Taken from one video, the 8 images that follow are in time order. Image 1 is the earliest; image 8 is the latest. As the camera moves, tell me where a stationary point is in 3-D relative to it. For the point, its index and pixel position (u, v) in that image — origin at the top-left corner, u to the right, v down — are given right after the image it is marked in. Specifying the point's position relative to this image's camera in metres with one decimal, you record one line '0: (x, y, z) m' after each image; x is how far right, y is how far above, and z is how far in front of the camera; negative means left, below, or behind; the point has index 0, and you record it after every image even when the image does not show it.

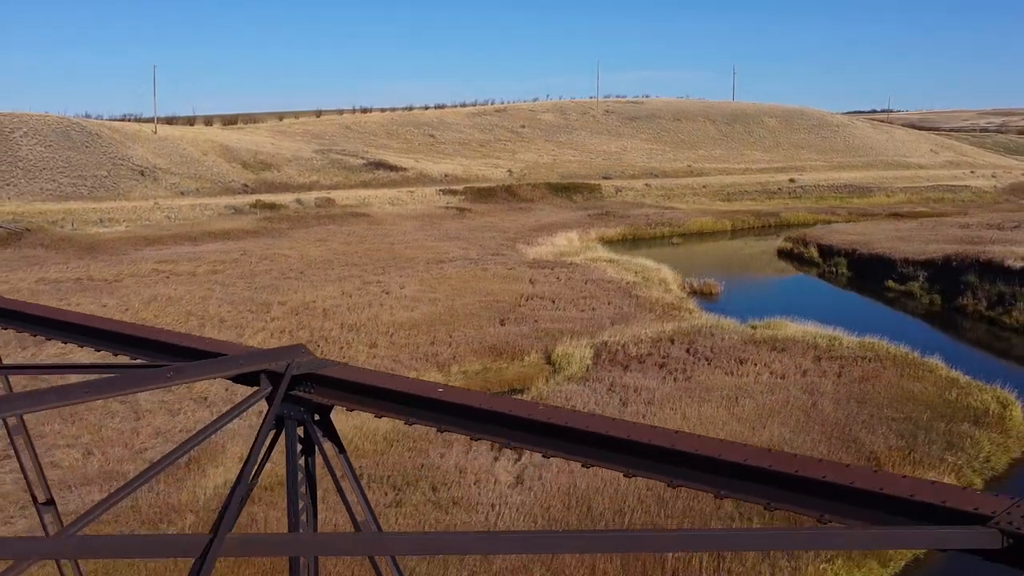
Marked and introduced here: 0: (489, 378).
0: (-0.4, -1.7, +15.5) m
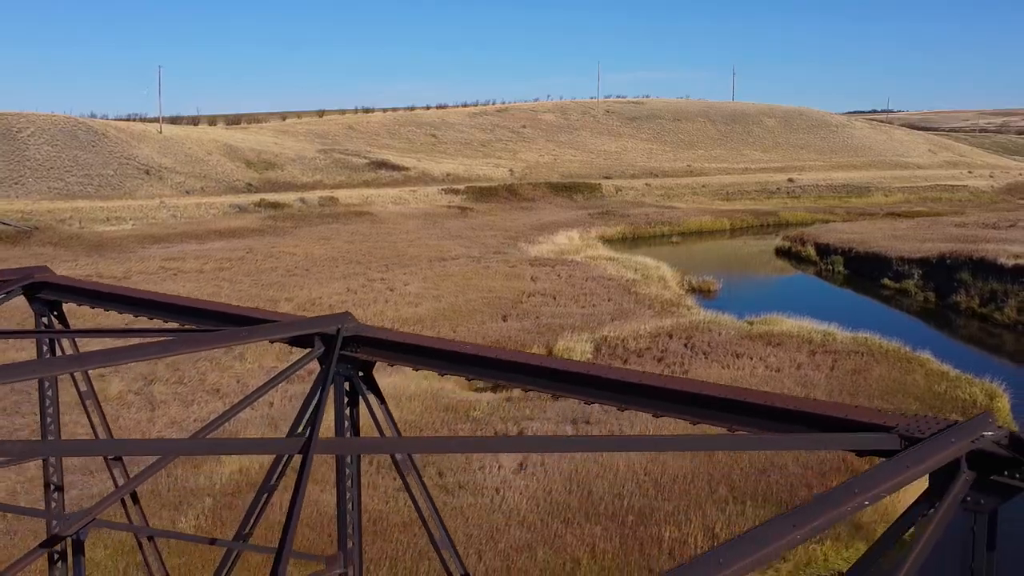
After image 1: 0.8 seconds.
0: (-0.4, -1.6, +16.0) m
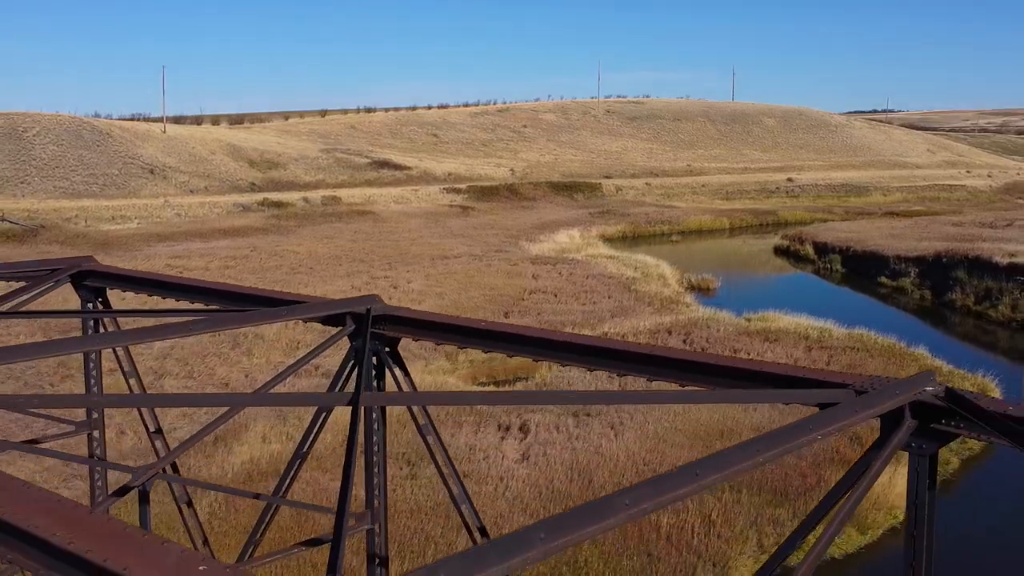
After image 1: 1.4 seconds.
0: (-0.3, -1.6, +16.4) m
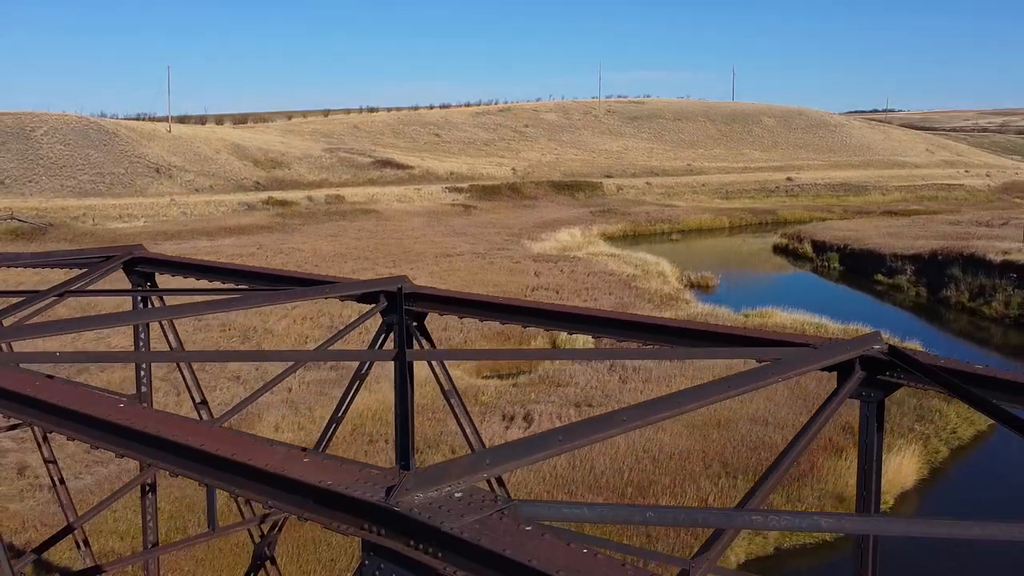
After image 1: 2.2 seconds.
0: (-0.3, -1.5, +16.8) m
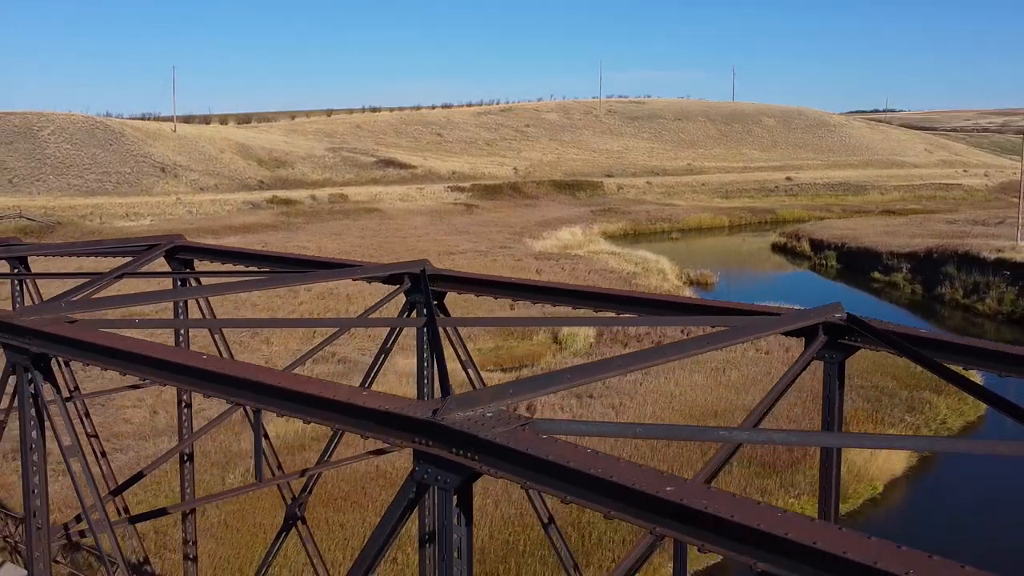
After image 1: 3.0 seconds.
0: (-0.2, -1.4, +17.3) m
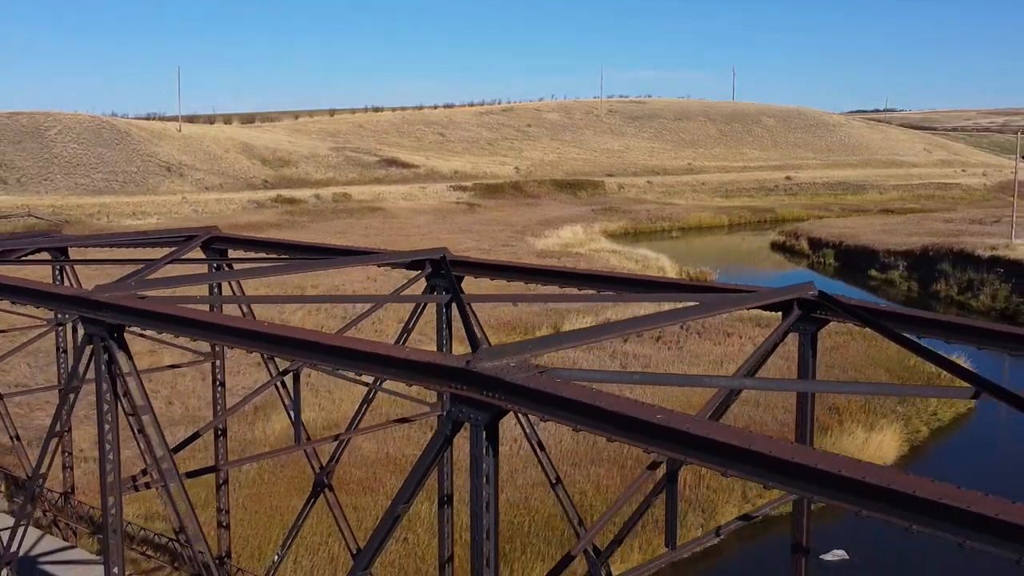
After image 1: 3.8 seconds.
0: (-0.1, -1.3, +17.7) m
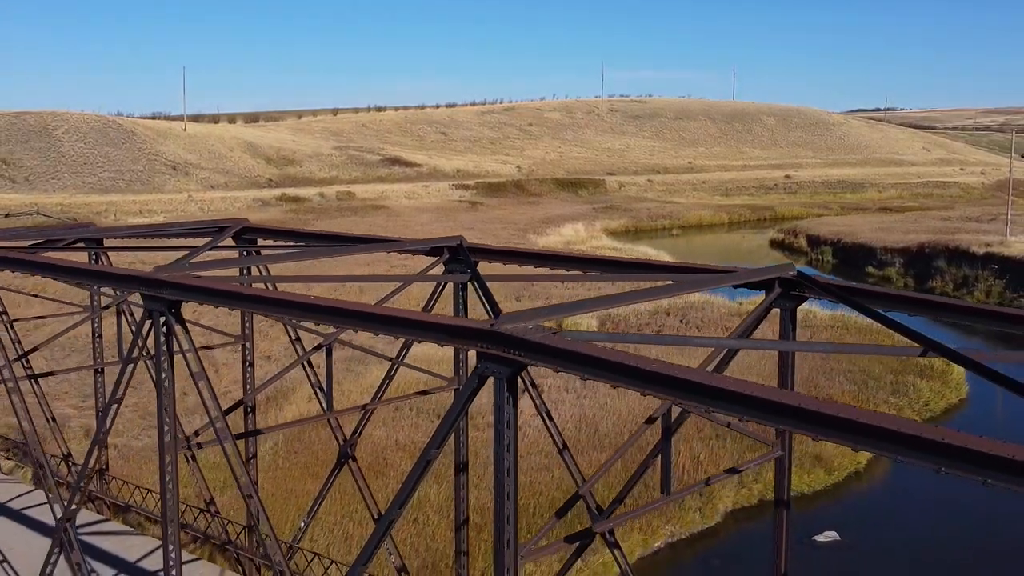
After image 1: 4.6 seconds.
0: (-0.1, -1.2, +18.2) m
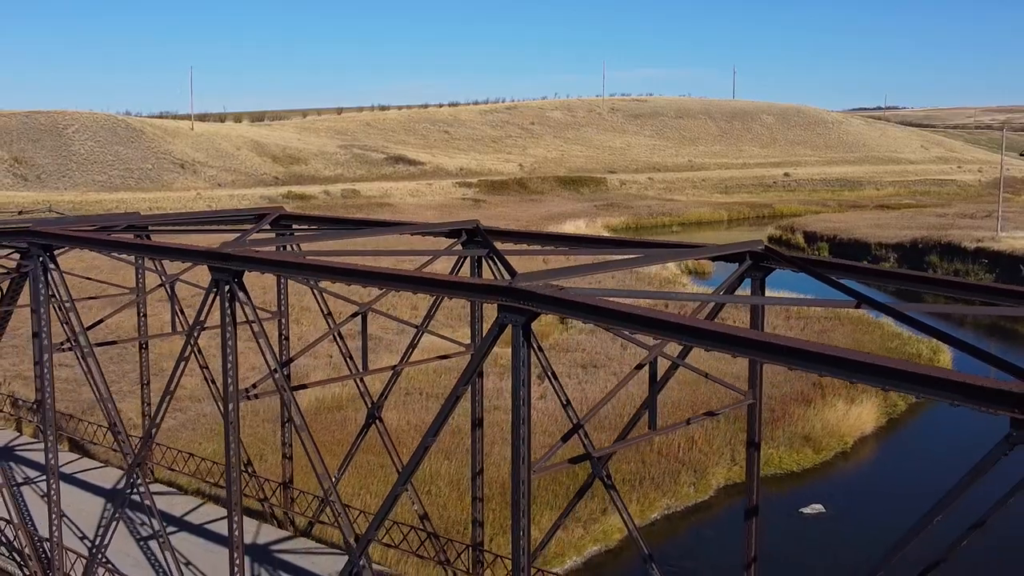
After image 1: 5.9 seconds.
0: (0.0, -1.0, +18.9) m
